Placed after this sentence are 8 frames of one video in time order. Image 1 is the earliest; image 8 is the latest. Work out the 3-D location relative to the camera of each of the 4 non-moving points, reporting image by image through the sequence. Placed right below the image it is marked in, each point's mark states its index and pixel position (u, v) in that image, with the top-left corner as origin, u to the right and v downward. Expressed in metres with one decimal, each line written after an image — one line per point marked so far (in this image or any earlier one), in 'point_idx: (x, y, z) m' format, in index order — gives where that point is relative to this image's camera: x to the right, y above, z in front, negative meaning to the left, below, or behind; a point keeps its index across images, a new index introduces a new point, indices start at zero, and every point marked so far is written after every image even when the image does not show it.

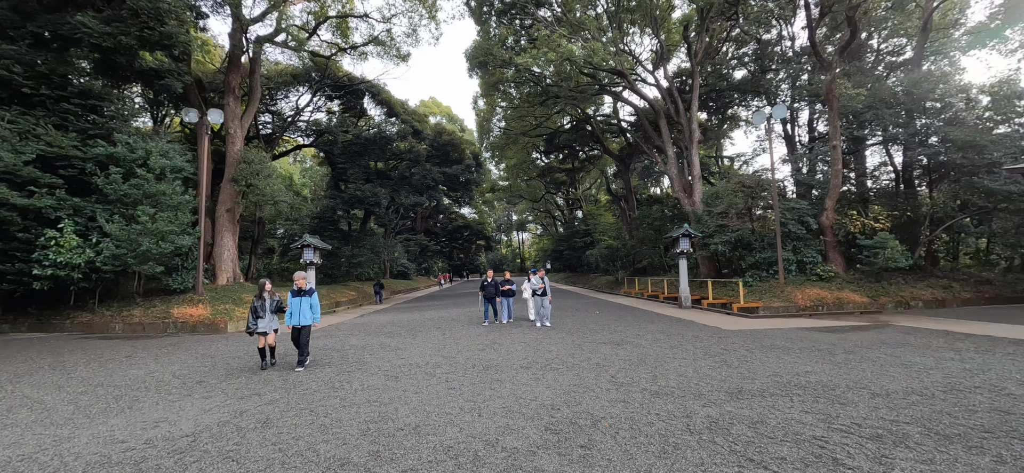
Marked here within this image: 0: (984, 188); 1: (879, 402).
0: (+12.7, +1.2, +10.7) m
1: (+4.2, -1.6, +4.7) m
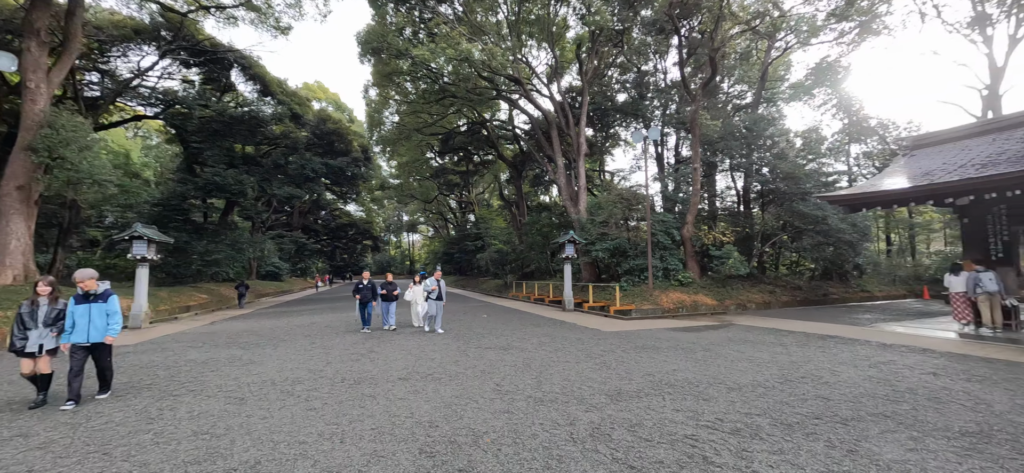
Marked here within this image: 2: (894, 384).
0: (+9.4, +0.8, +13.1) m
1: (+2.7, -1.7, +5.0) m
2: (+4.3, -1.6, +4.6) m
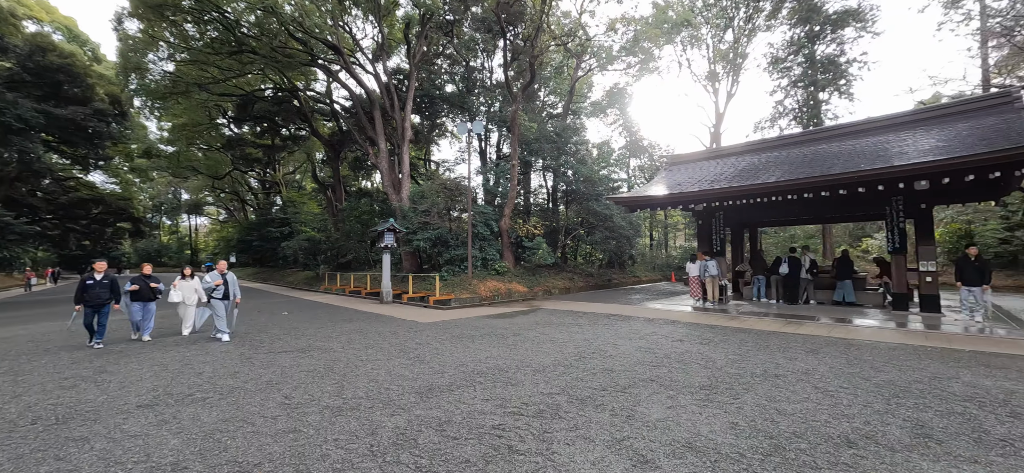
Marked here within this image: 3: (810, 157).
0: (+3.1, +1.0, +15.3) m
1: (+0.2, -1.5, +5.2) m
2: (+1.9, -1.5, +5.4) m
3: (+7.2, +2.0, +9.8) m
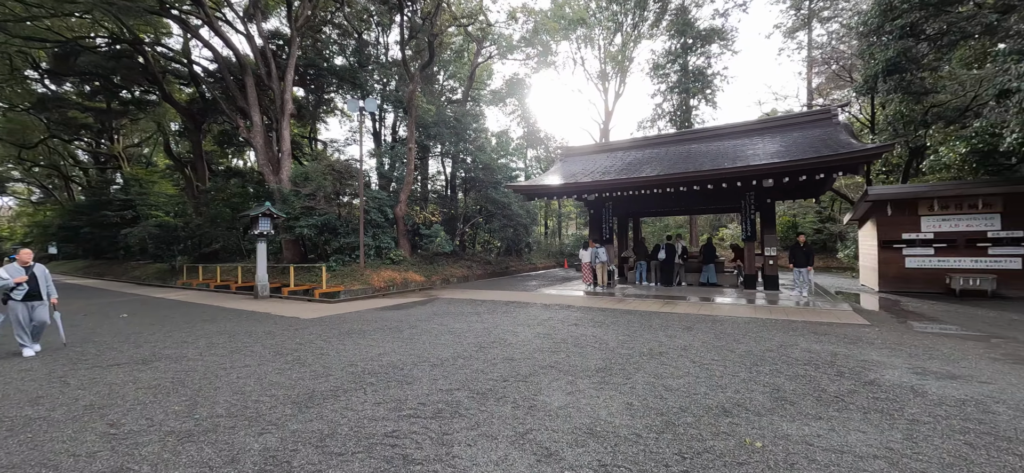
0: (-0.8, +1.4, +15.3) m
1: (-1.0, -1.3, +4.8) m
2: (+0.5, -1.3, +5.5) m
3: (+4.6, +2.3, +11.0) m
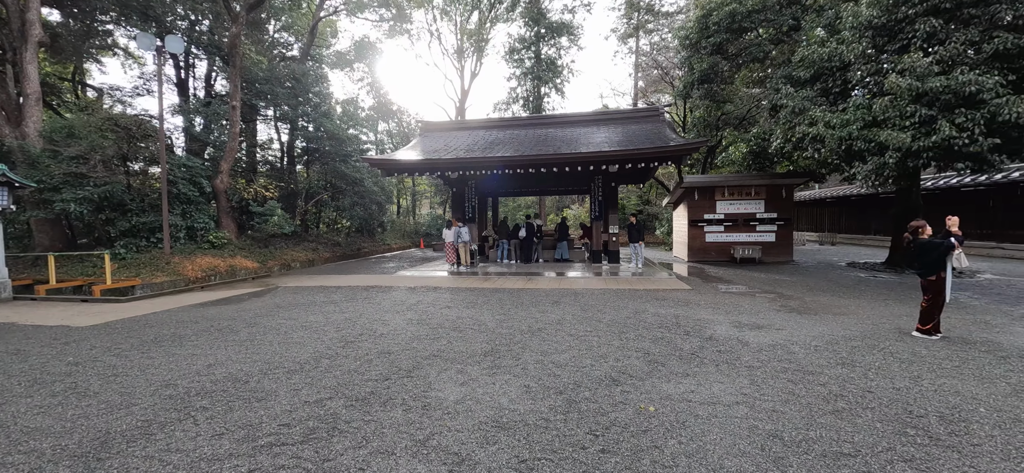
0: (-5.8, +2.2, +13.6) m
1: (-2.3, -1.1, +4.0) m
2: (-1.1, -1.0, +5.1) m
3: (+0.7, +2.9, +11.5) m
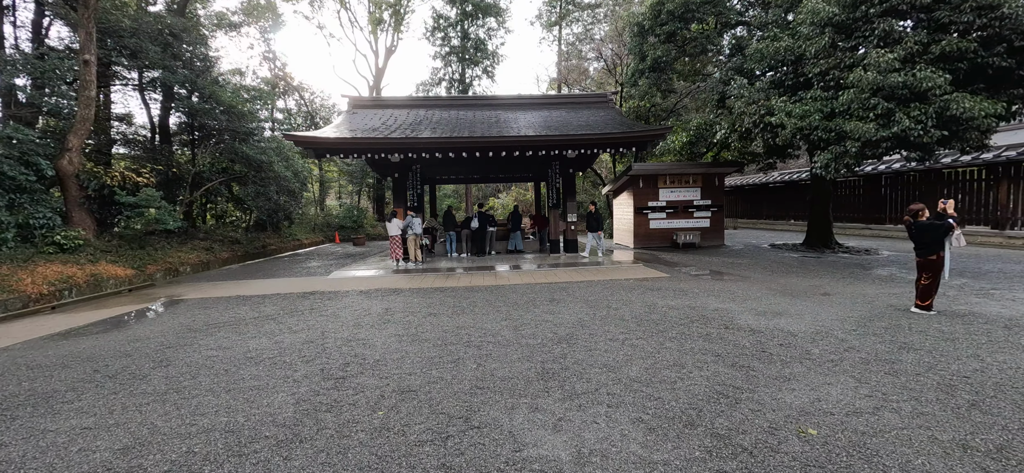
0: (-7.6, +2.3, +11.2) m
1: (-2.0, -1.1, +2.7) m
2: (-1.0, -0.9, +4.1) m
3: (-0.8, +3.2, +10.6) m
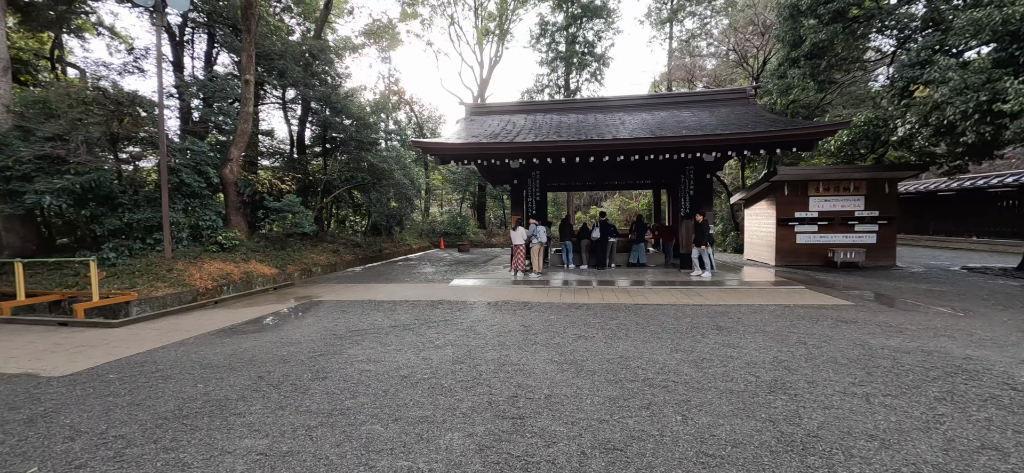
0: (-4.5, +2.2, +12.0) m
1: (-0.7, -1.1, +2.4) m
2: (+0.5, -1.1, +3.6) m
3: (+2.1, +2.9, +10.0) m
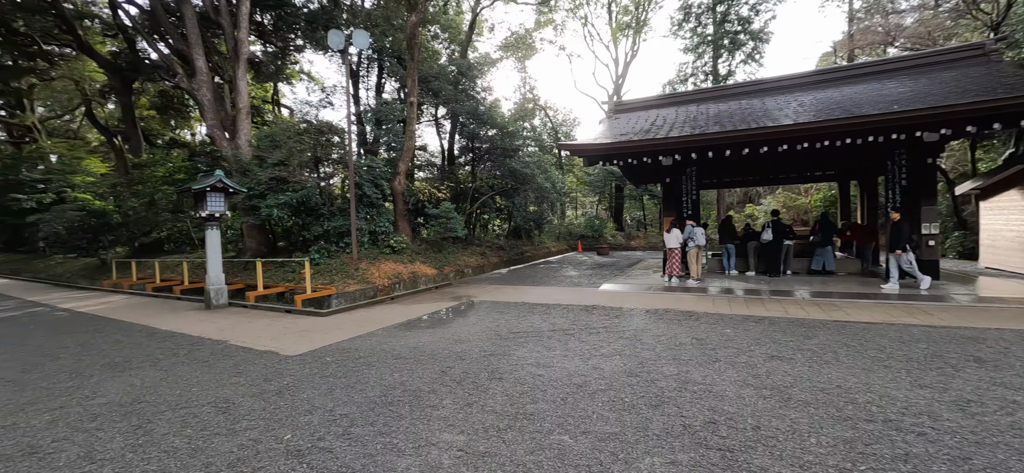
0: (-0.2, +2.1, +12.7) m
1: (+0.5, -1.2, +2.4) m
2: (+1.9, -1.1, +3.2) m
3: (+5.5, +2.8, +8.7) m
